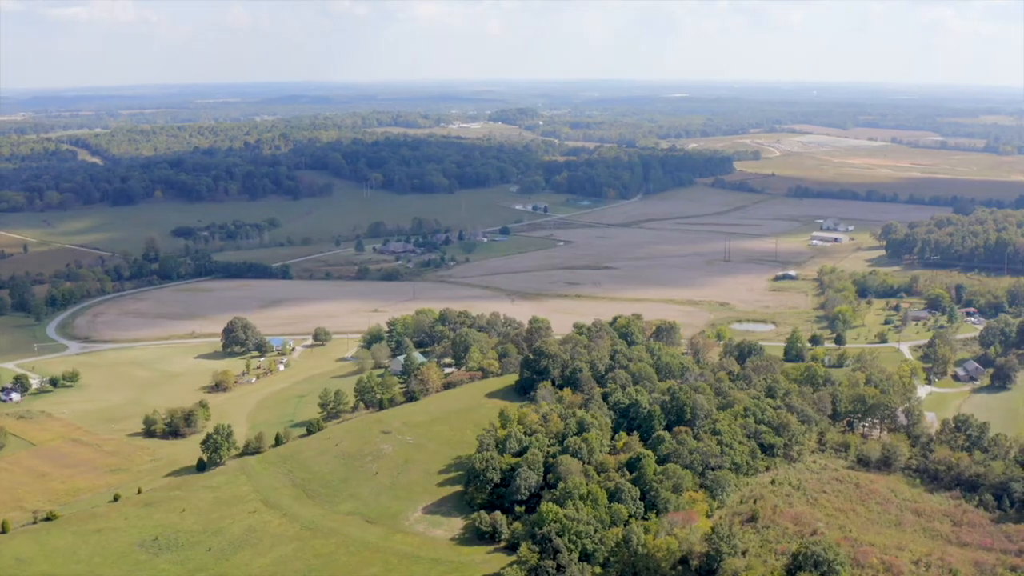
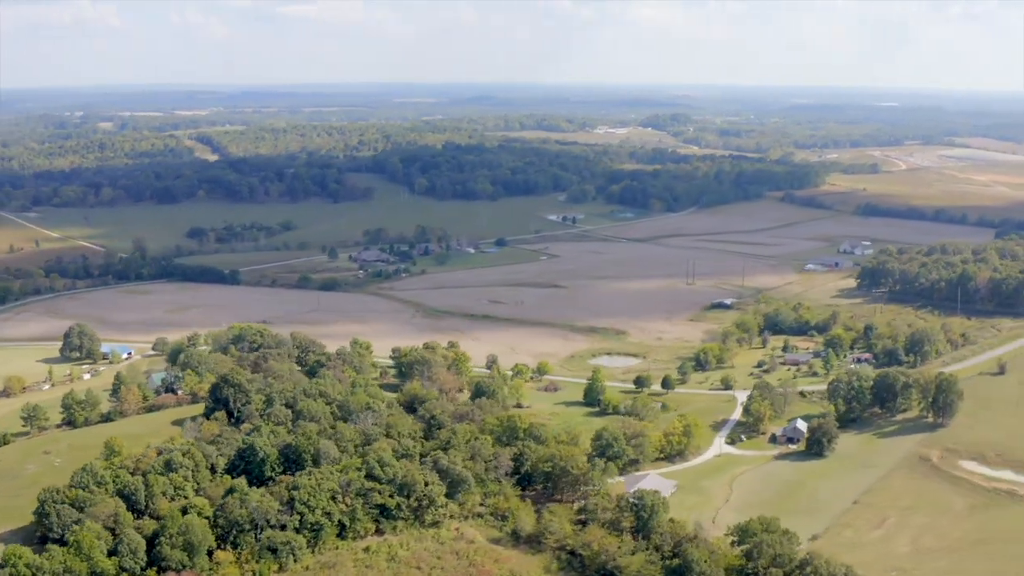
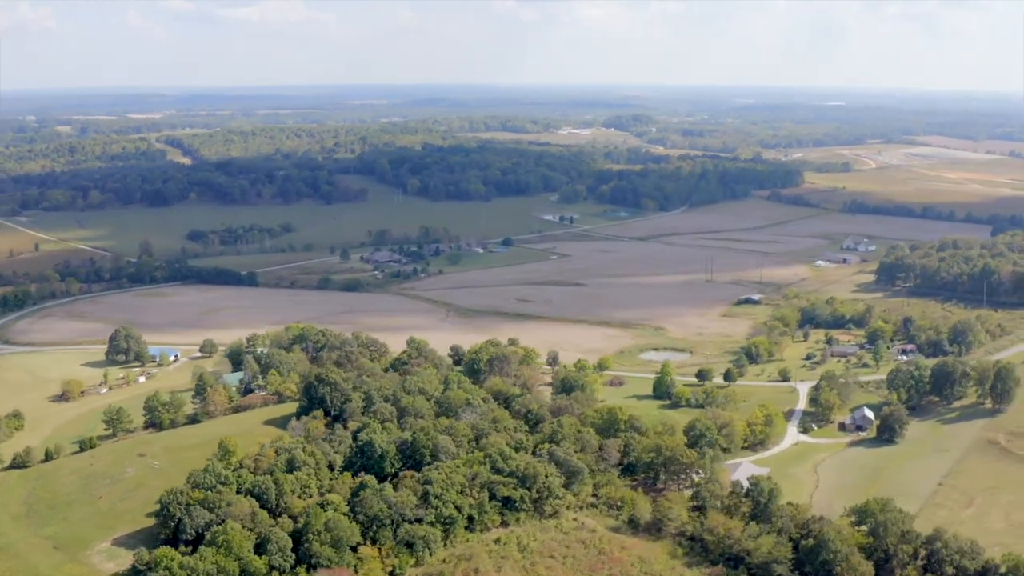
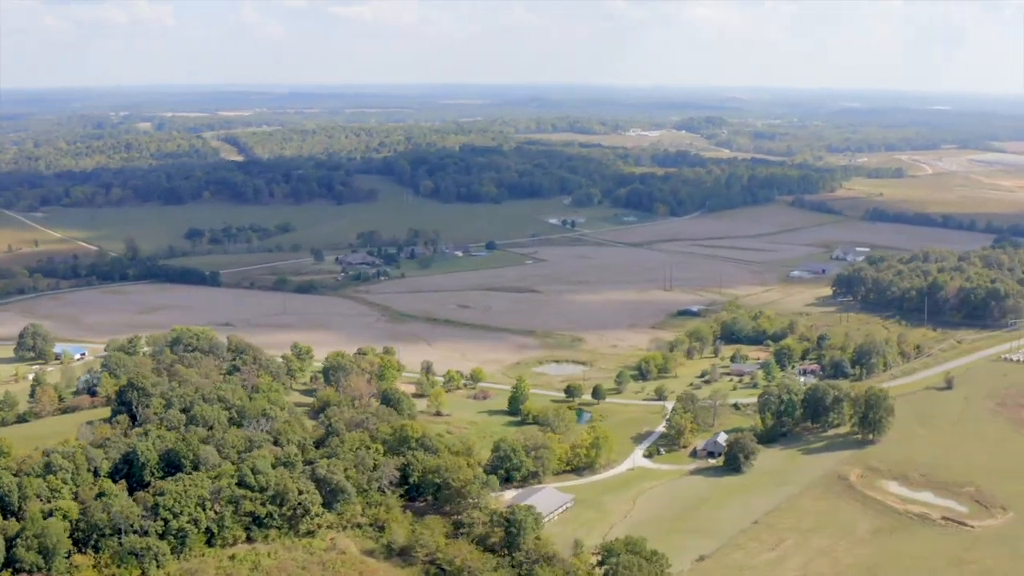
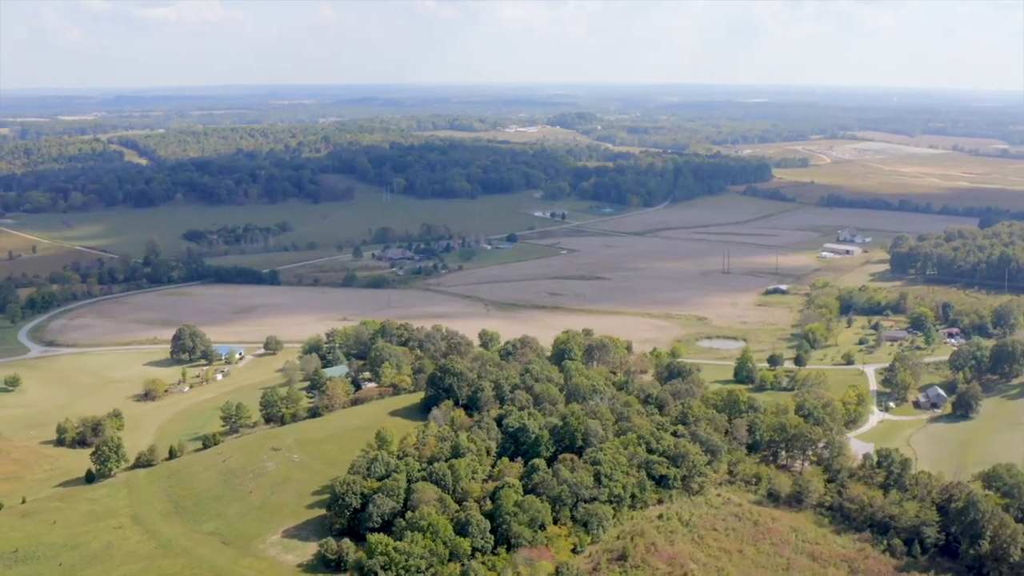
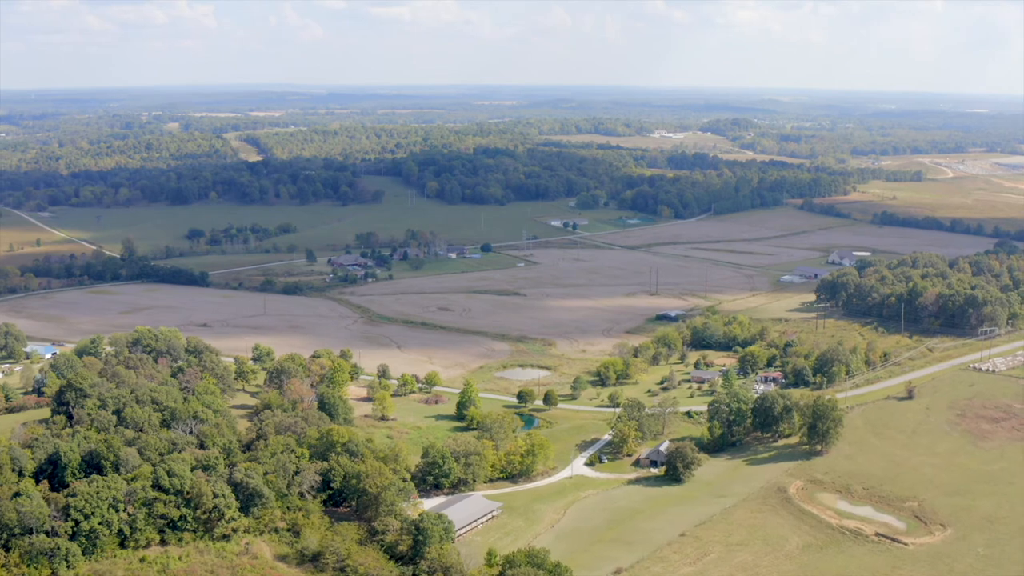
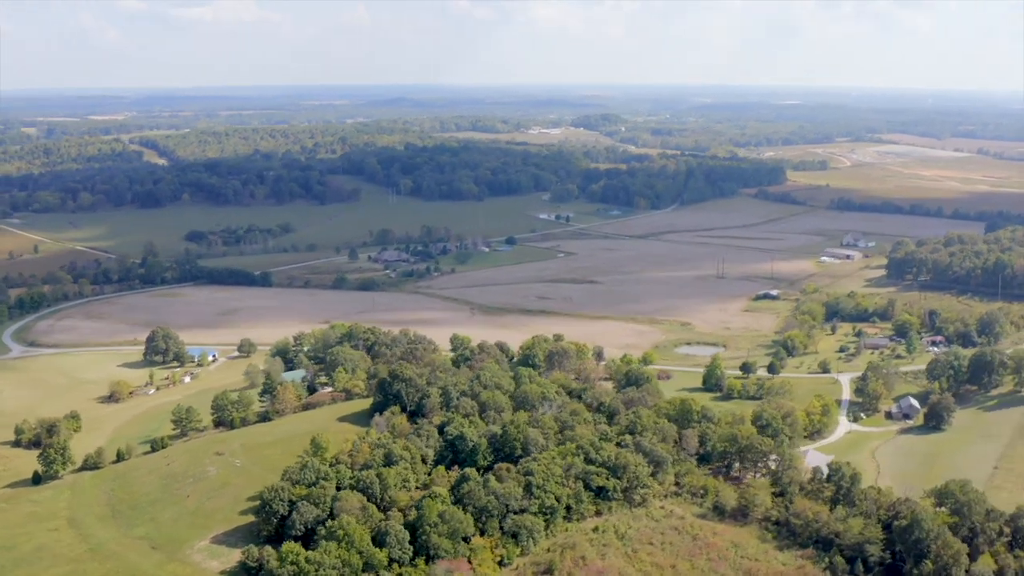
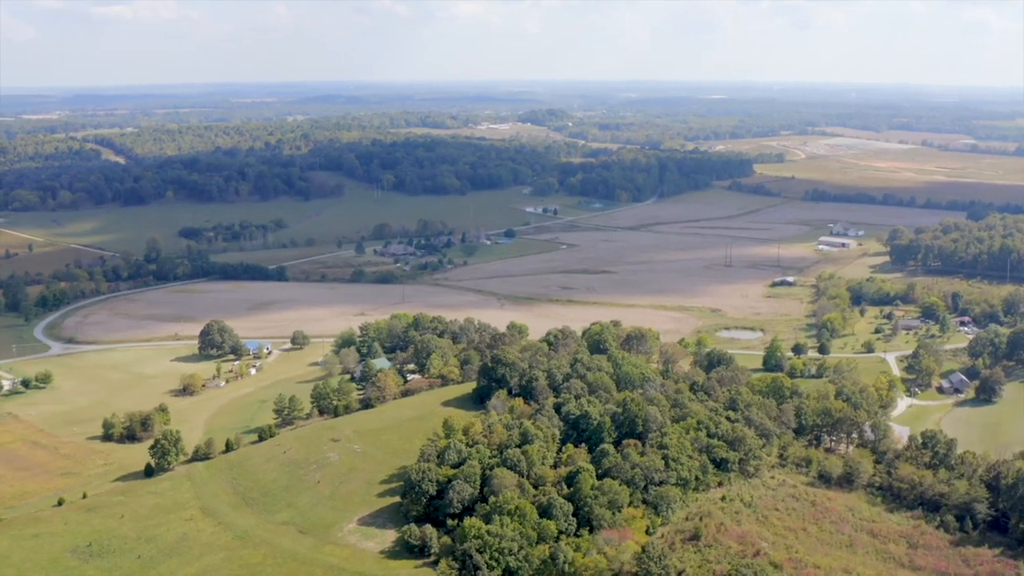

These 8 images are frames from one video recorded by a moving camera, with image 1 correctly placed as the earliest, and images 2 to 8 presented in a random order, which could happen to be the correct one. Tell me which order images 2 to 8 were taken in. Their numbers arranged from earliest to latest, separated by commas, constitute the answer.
8, 5, 7, 3, 2, 4, 6
